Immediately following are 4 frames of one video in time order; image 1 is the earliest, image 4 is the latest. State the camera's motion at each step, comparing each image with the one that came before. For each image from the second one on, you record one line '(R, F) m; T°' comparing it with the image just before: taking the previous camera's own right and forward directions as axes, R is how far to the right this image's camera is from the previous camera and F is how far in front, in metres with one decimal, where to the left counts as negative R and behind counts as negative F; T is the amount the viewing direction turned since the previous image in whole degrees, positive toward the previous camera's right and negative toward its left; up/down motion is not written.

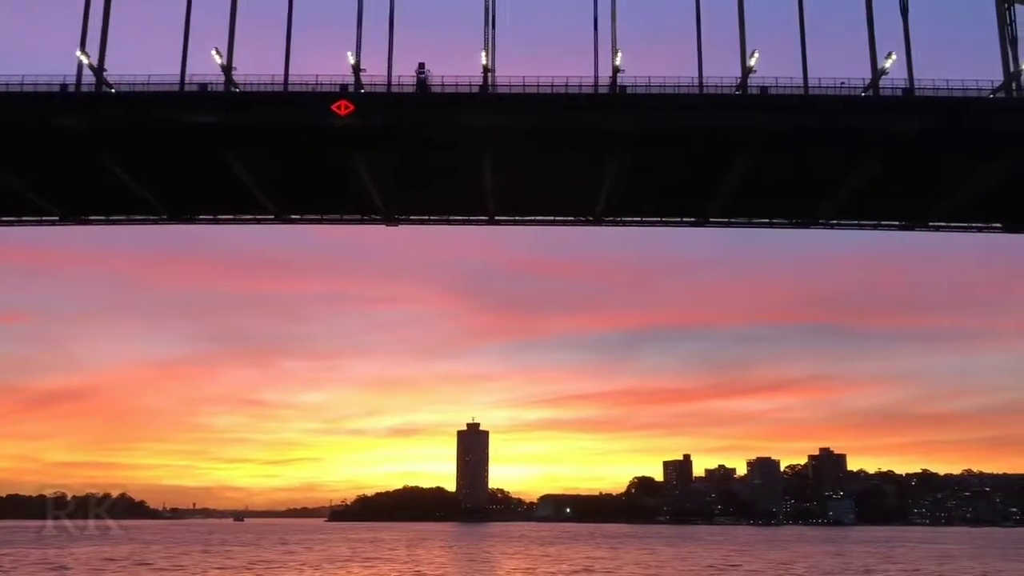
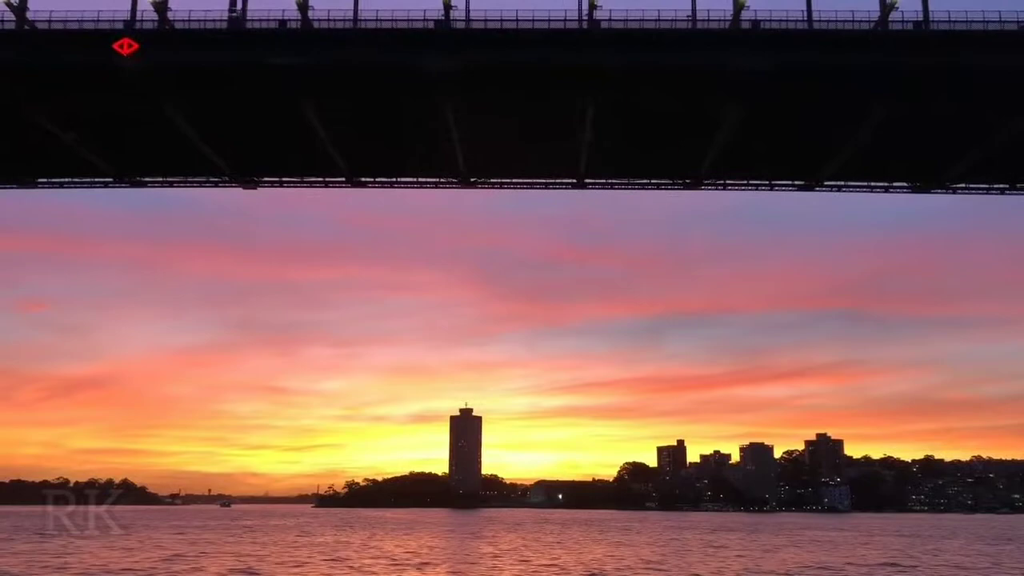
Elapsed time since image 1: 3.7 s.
(+0.9, +3.8) m; 0°
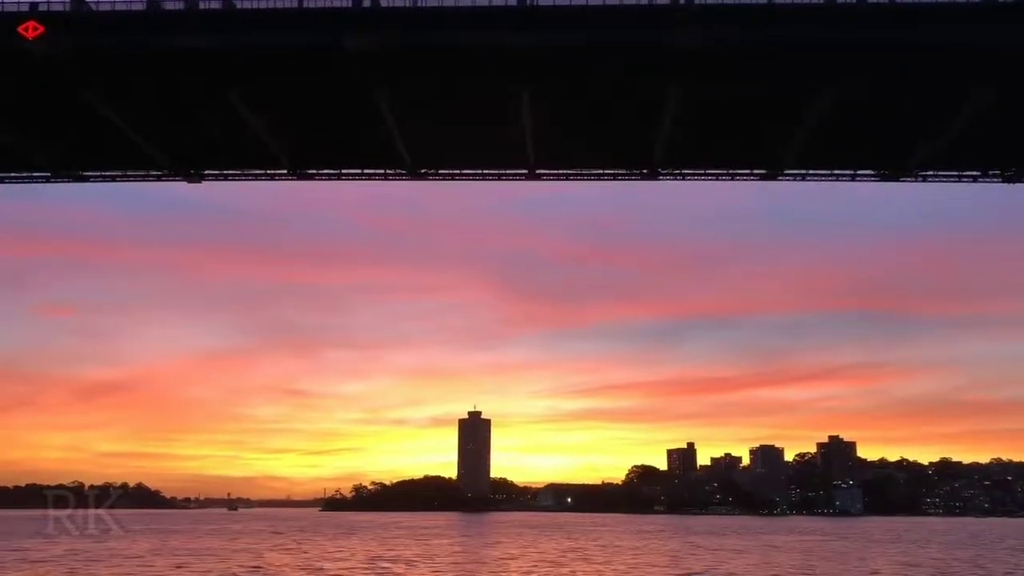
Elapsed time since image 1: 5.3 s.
(+2.6, +1.7) m; -1°
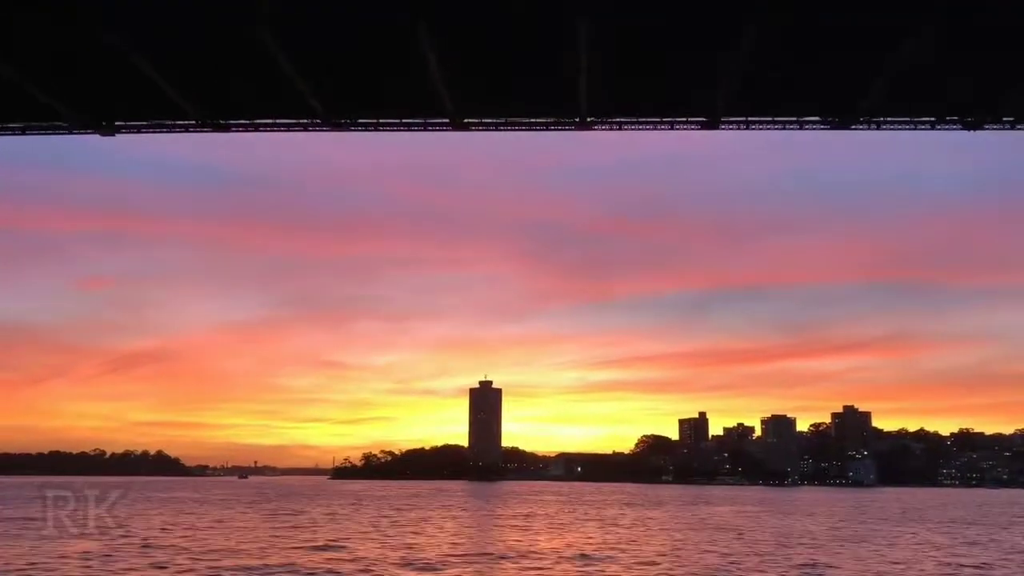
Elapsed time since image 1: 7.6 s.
(+3.6, +2.5) m; -1°
